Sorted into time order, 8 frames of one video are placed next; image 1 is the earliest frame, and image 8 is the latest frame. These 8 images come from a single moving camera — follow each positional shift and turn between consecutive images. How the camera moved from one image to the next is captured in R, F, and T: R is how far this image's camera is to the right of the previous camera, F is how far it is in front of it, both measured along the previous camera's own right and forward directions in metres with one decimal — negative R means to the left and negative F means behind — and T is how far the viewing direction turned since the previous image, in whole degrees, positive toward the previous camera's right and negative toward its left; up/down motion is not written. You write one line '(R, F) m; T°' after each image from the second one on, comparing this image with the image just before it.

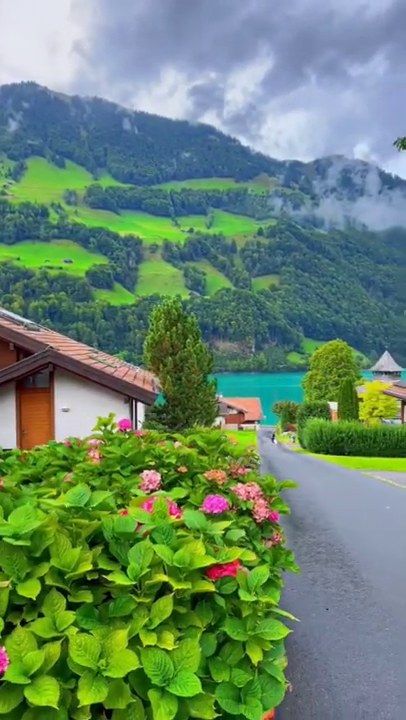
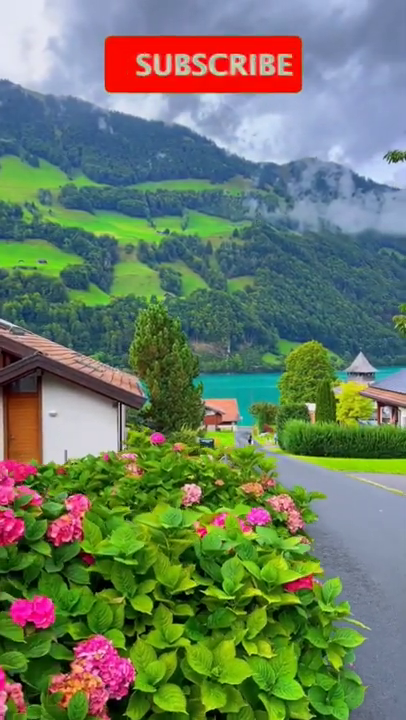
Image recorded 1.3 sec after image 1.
(-0.4, -0.2) m; +2°
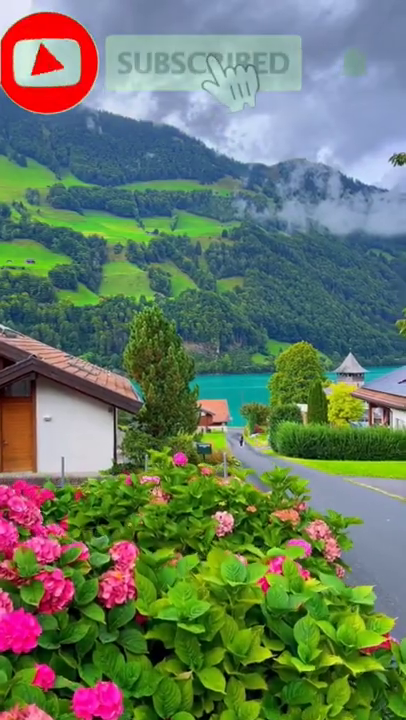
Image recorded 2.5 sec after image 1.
(-0.3, +0.3) m; +1°
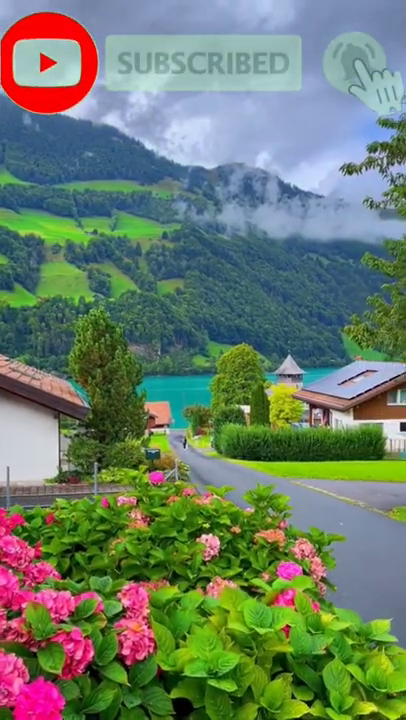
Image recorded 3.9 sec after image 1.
(-0.3, +0.2) m; +6°
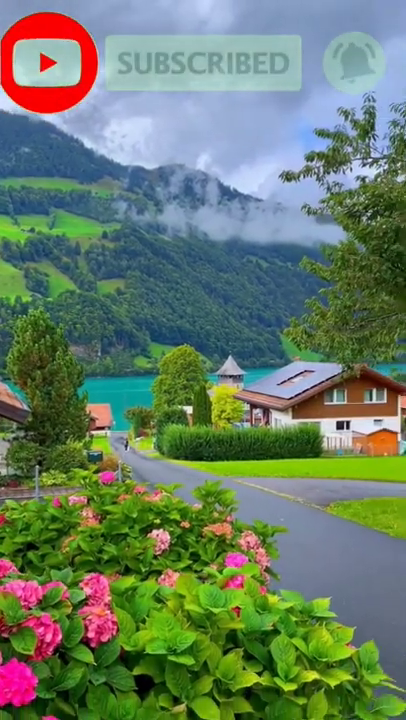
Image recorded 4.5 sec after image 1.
(-0.1, -0.2) m; +6°
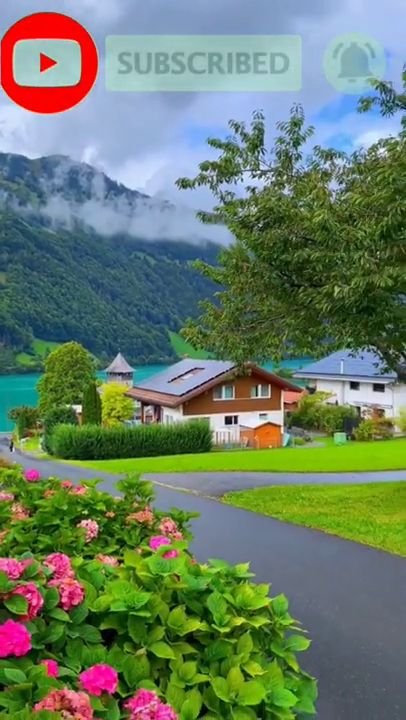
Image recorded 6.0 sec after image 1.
(-0.3, -0.4) m; +11°
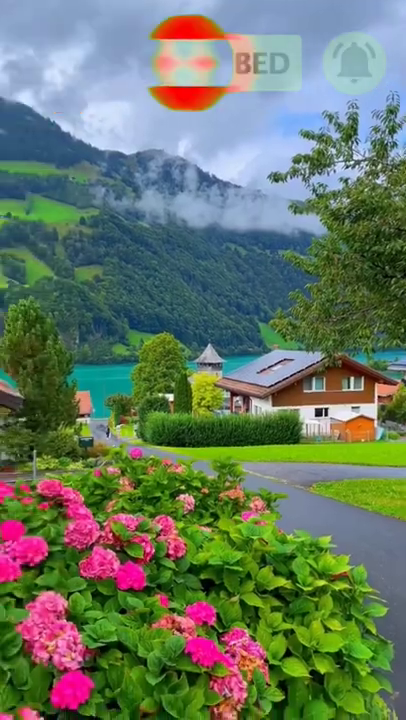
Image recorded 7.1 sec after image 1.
(0.0, -0.4) m; -9°
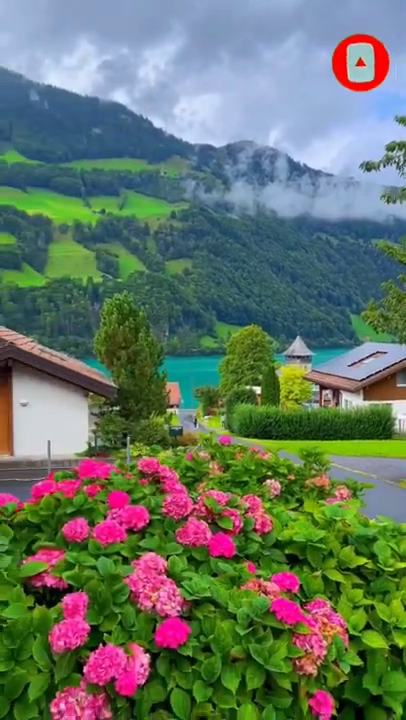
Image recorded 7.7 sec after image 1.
(0.0, -0.2) m; -9°
